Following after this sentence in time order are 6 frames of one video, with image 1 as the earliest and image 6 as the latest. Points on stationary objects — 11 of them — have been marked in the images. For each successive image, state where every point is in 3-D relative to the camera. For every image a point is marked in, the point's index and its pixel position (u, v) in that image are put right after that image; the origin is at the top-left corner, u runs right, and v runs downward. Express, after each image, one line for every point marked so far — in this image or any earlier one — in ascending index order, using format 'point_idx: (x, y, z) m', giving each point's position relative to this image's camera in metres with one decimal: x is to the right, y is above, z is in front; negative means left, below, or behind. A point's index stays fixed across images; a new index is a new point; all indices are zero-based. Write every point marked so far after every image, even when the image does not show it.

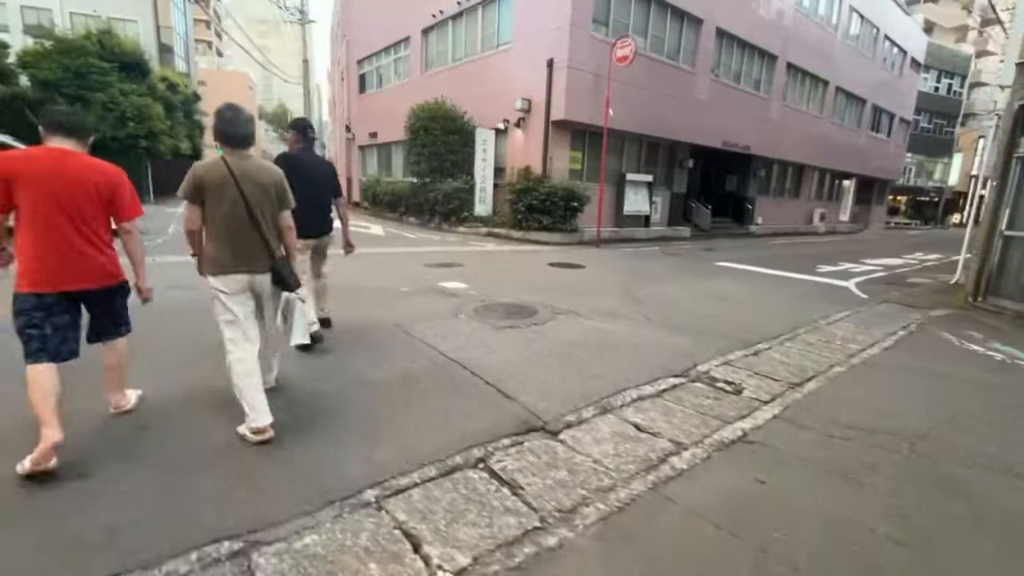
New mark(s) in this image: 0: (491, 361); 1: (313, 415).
0: (-0.2, -0.6, +4.3) m
1: (-1.3, -0.8, +3.2) m
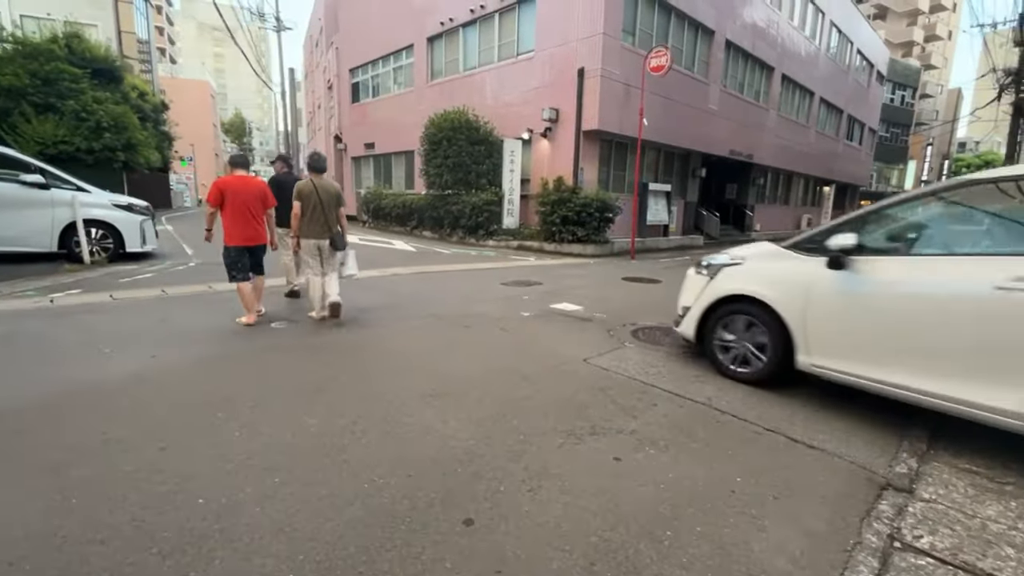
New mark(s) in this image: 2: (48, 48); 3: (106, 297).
0: (+1.8, -0.9, +3.8) m
1: (+0.7, -1.1, +2.7) m
2: (-18.2, +9.4, +18.8) m
3: (-5.6, -0.1, +6.7) m
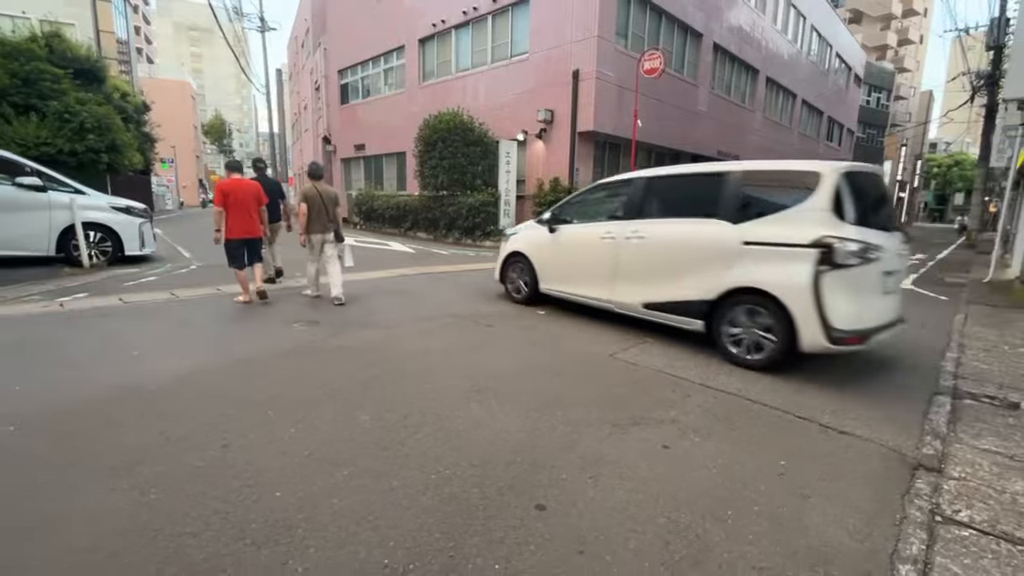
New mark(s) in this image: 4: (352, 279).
0: (+2.0, -0.8, +4.0) m
1: (+1.0, -1.0, +2.8) m
2: (-18.5, +9.2, +18.4) m
3: (-5.4, -0.2, +6.6) m
4: (-2.9, +0.2, +8.6) m
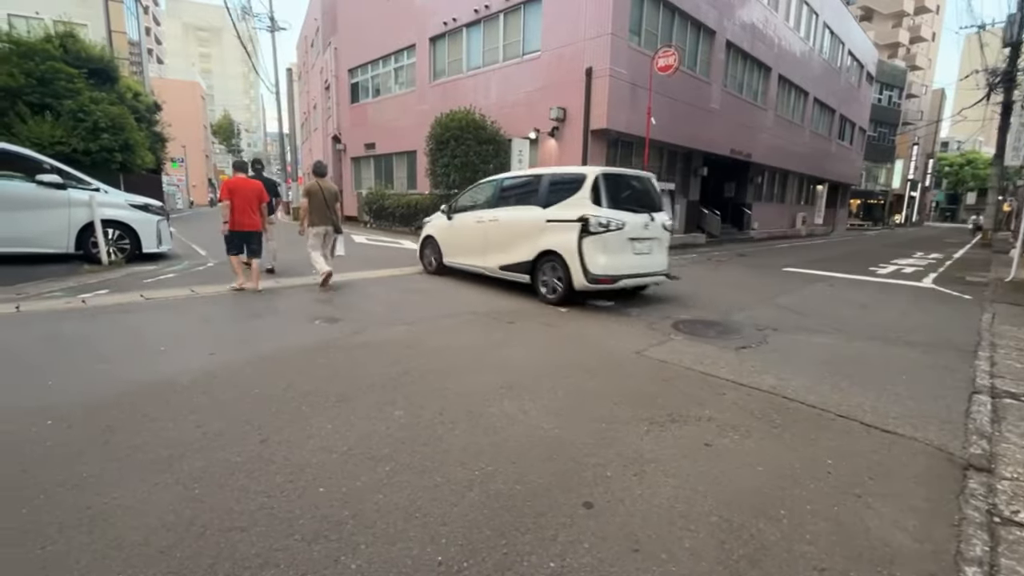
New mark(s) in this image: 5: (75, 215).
0: (+2.3, -0.8, +3.9) m
1: (+1.3, -1.0, +2.7) m
2: (-18.1, +9.3, +18.5) m
3: (-5.1, -0.1, +6.6) m
4: (-2.6, +0.2, +8.6) m
5: (-7.8, +1.3, +8.6) m
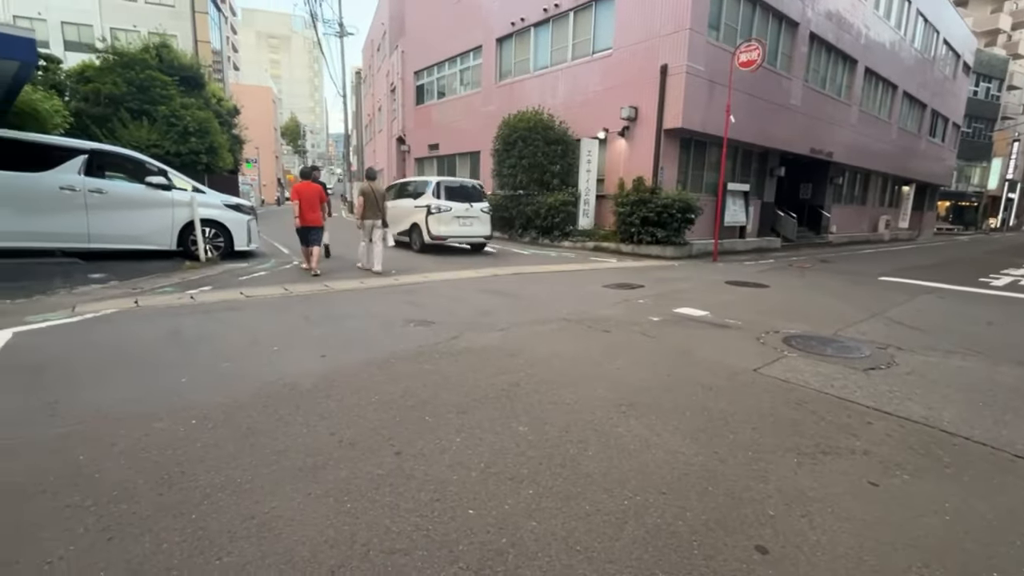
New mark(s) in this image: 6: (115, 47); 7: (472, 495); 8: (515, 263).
0: (+3.2, -0.9, +3.5) m
1: (+2.0, -1.1, +2.4) m
2: (-15.4, +9.6, +20.0) m
3: (-3.9, -0.1, +6.9) m
4: (-1.2, +0.2, +8.6) m
5: (-6.4, +1.4, +9.2) m
6: (-16.4, +10.0, +19.8) m
7: (-0.2, -1.0, +2.4) m
8: (0.0, +0.6, +11.4) m
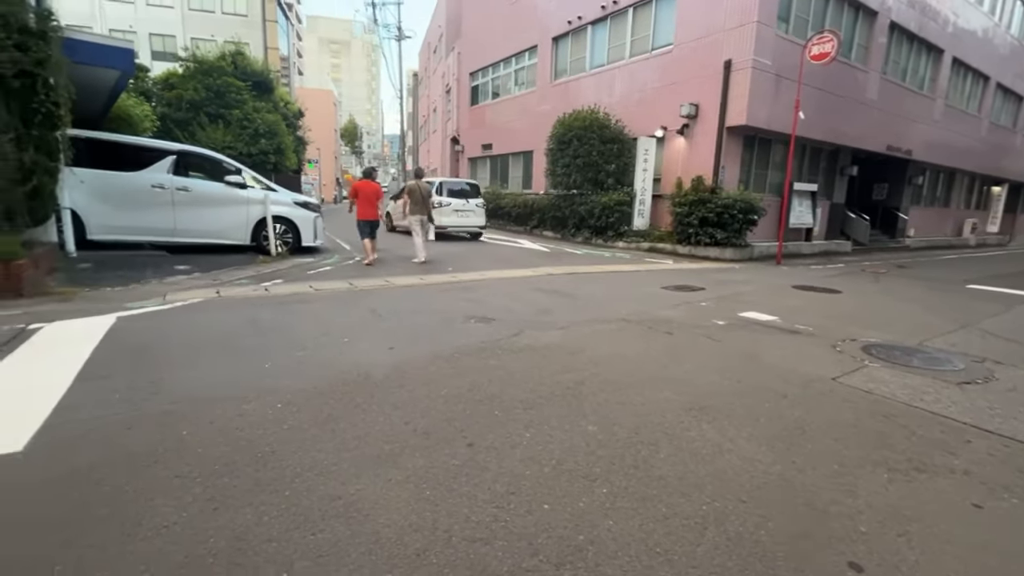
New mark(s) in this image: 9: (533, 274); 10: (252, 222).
0: (+3.6, -1.0, +3.2) m
1: (+2.4, -1.2, +2.2) m
2: (-13.0, +10.0, +21.4) m
3: (-3.1, 0.0, +7.3) m
4: (-0.2, +0.2, +8.7) m
5: (-5.3, +1.6, +9.7) m
6: (-14.0, +10.3, +21.3) m
7: (+0.2, -1.0, +2.4) m
8: (+1.3, +0.6, +11.4) m
9: (+0.4, +0.3, +9.3) m
10: (-5.3, +1.3, +9.8) m
